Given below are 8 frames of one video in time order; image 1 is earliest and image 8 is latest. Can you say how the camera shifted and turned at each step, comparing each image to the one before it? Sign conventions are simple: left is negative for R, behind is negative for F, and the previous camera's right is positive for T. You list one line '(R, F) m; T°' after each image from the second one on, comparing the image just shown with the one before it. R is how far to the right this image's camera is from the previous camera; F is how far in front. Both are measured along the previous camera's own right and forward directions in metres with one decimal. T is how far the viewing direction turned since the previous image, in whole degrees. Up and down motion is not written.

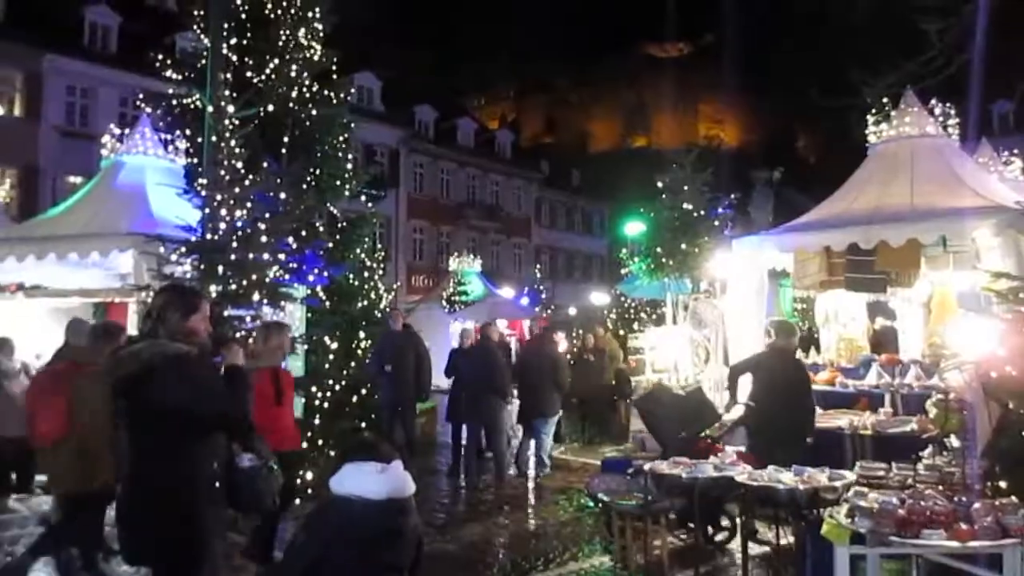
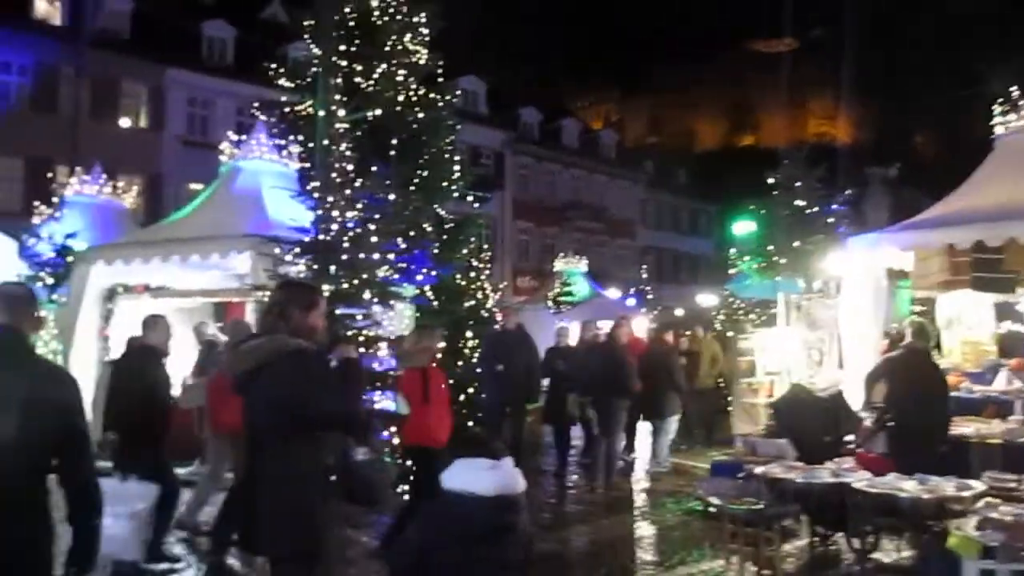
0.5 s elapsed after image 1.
(0.0, +0.1) m; -6°
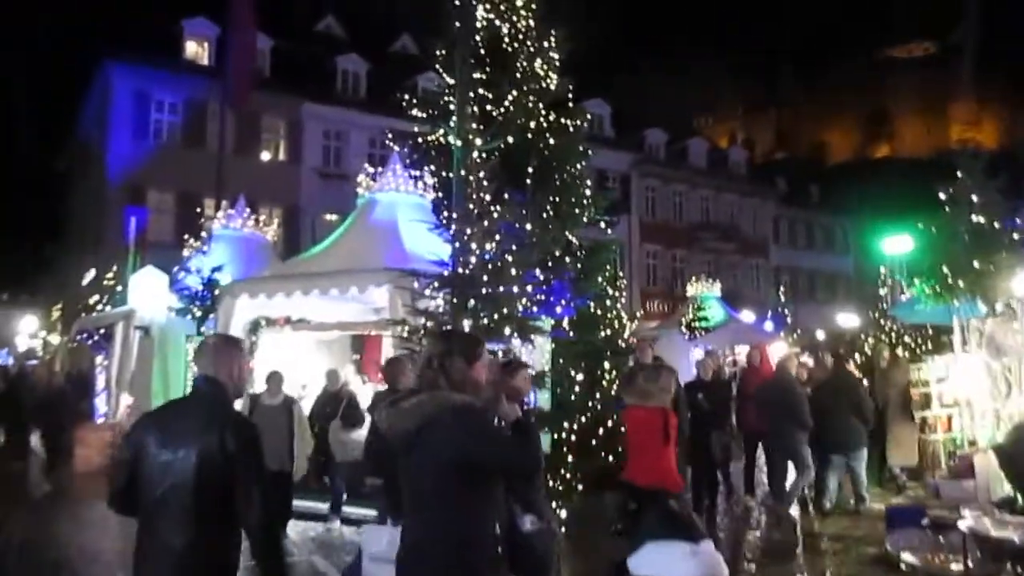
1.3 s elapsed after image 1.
(-0.2, +0.5) m; -8°
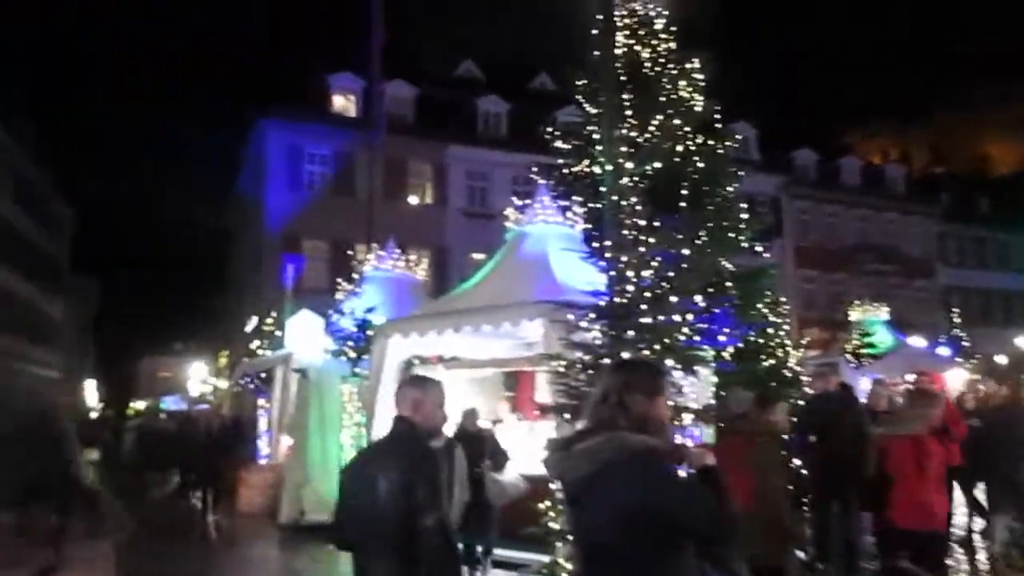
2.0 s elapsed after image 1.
(-0.2, +0.5) m; -9°
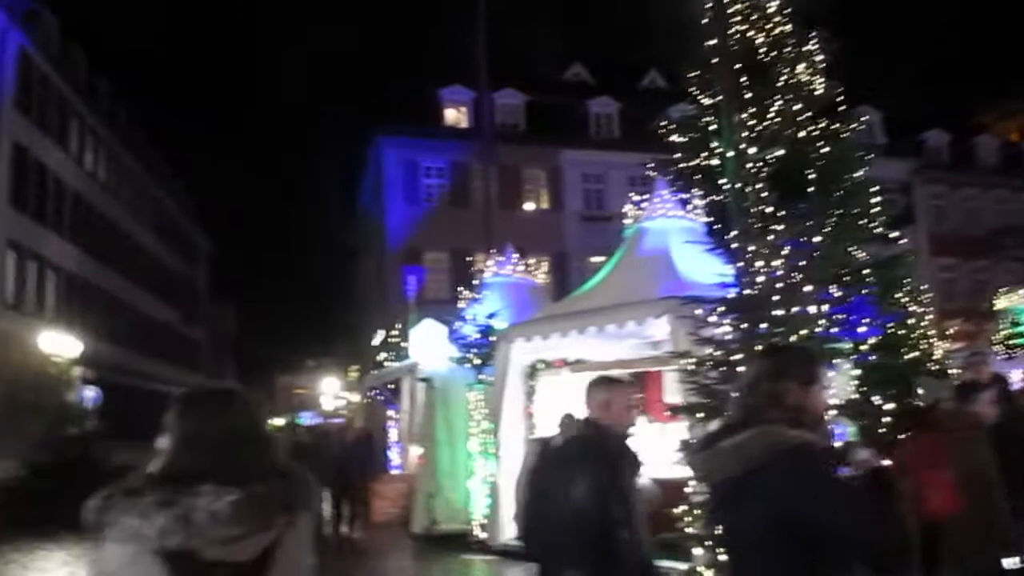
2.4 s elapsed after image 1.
(0.0, +0.3) m; -7°
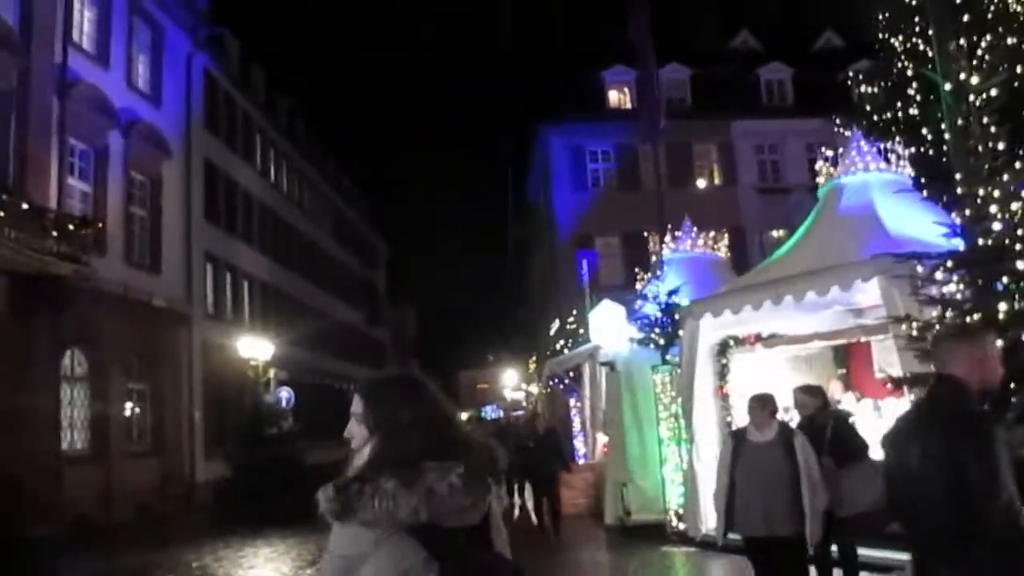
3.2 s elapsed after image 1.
(-0.1, +0.7) m; -11°
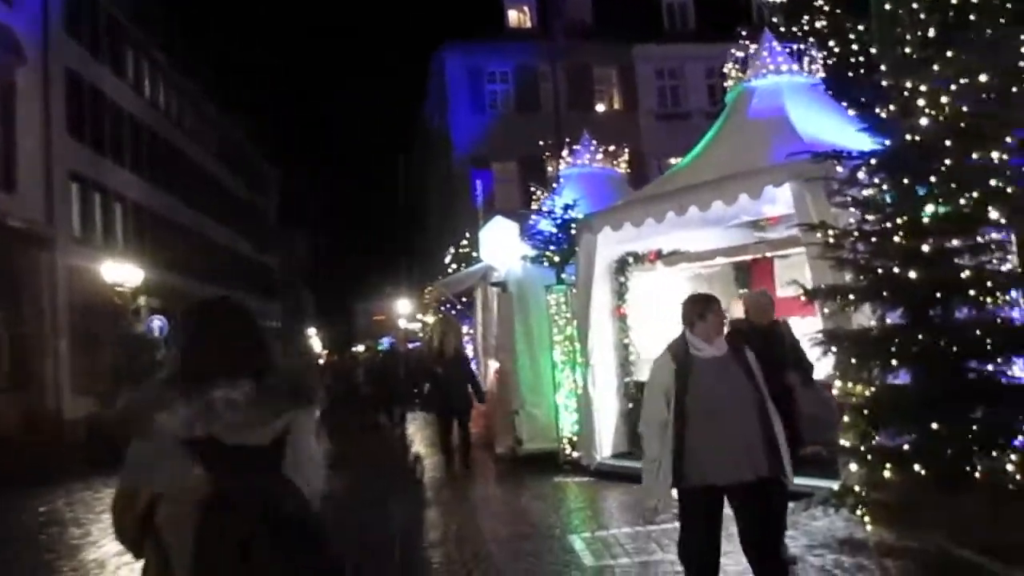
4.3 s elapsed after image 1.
(+0.2, +1.1) m; +6°
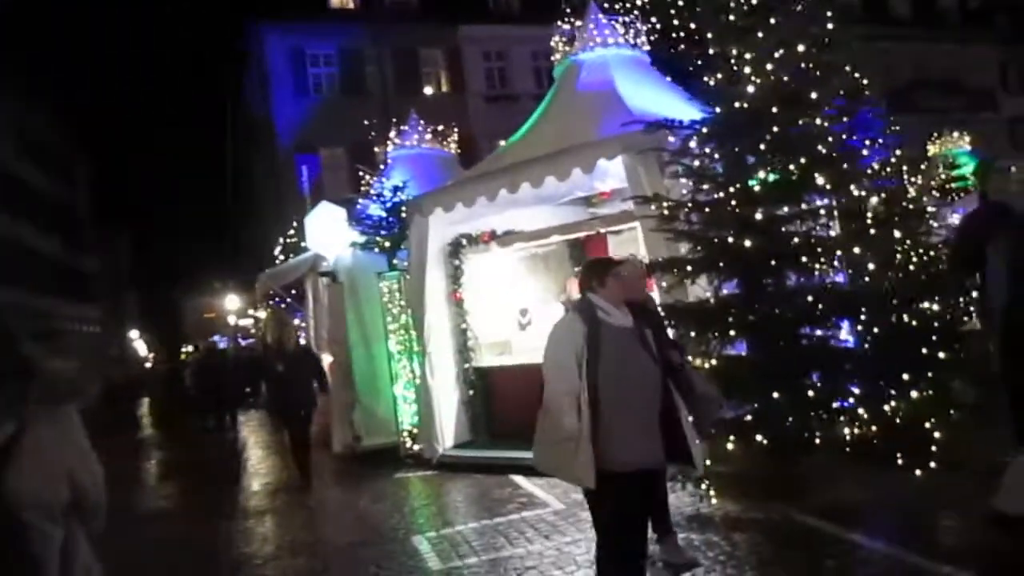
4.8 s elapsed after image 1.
(+0.1, +0.5) m; +10°
